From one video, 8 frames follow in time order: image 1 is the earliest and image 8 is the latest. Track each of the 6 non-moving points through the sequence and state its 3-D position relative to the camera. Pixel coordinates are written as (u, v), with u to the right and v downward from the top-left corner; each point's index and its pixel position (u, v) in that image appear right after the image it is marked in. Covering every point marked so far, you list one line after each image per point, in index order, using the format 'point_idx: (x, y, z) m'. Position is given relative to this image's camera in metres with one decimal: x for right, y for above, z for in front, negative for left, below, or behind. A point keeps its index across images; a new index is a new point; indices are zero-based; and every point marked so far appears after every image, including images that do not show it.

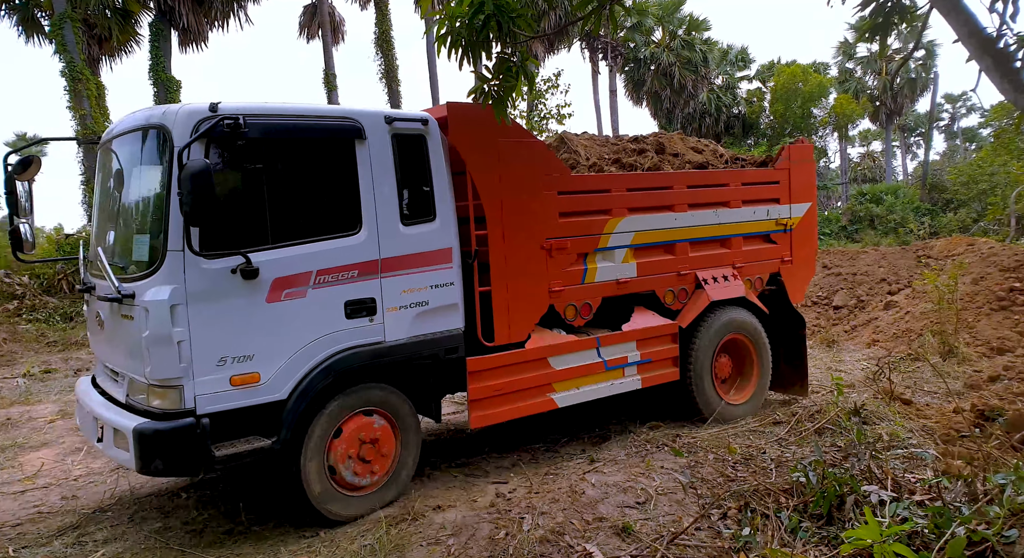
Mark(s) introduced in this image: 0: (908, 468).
0: (+2.5, -1.2, +4.8) m
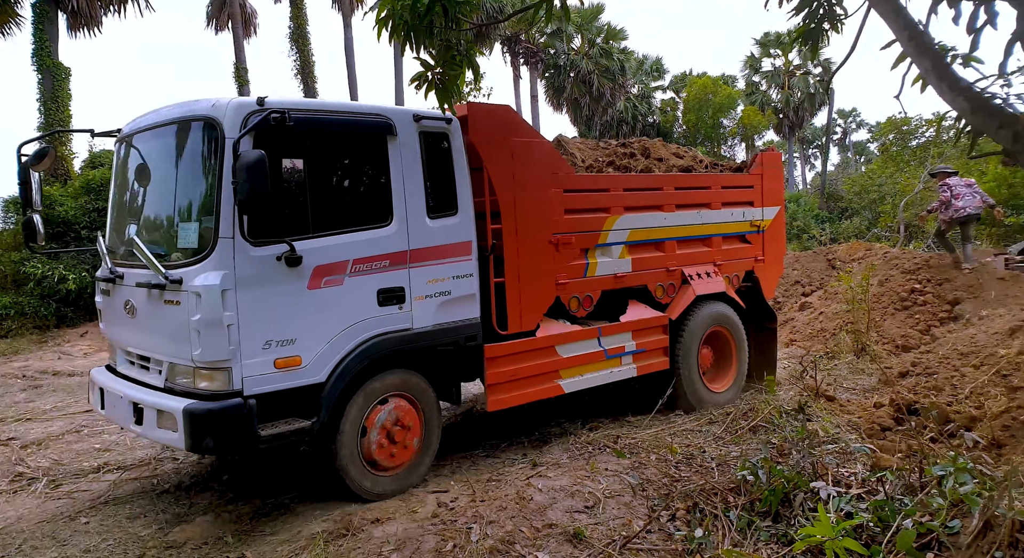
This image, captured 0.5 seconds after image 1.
0: (+2.1, -1.2, +4.9) m
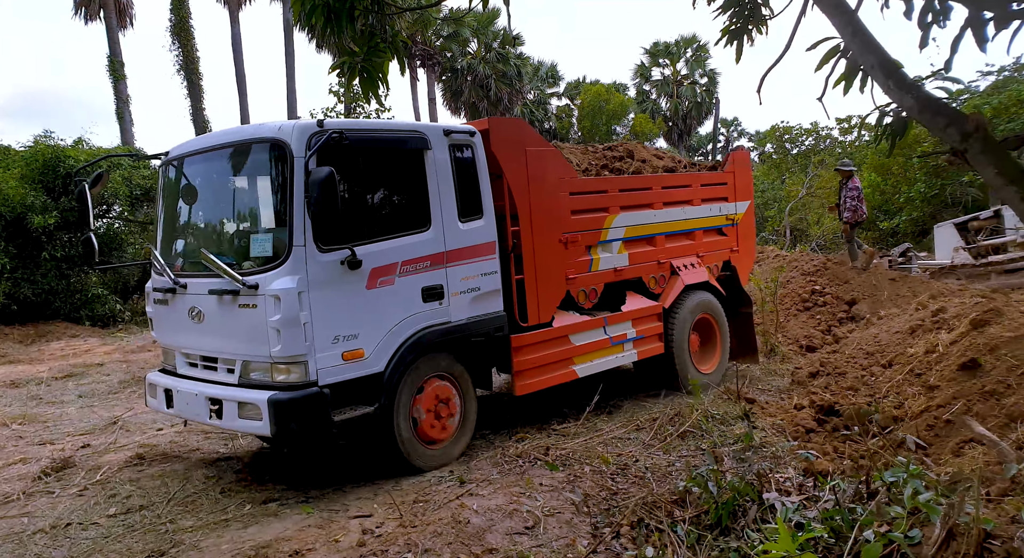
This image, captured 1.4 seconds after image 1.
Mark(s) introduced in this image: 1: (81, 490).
0: (+1.7, -1.2, +4.8) m
1: (-2.9, -1.4, +5.1) m
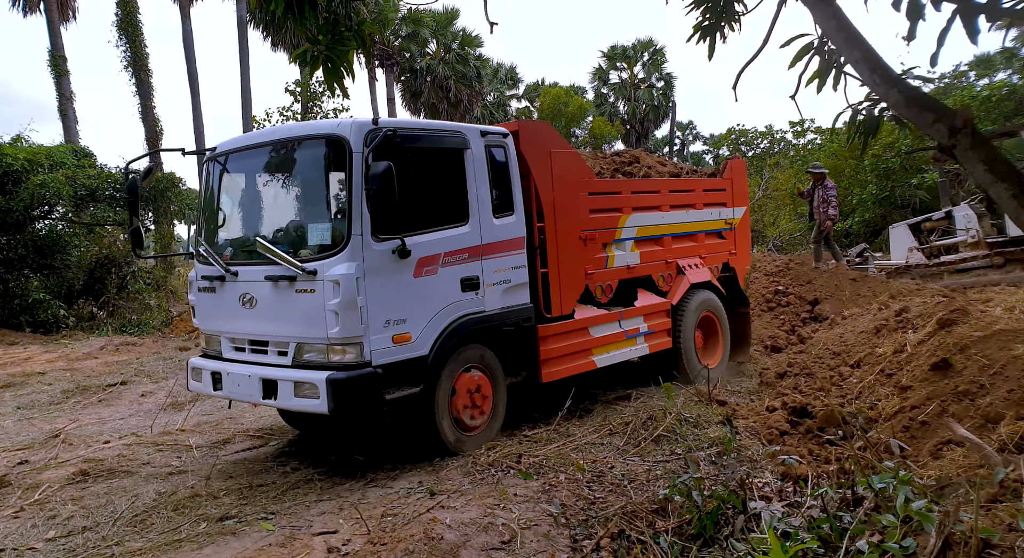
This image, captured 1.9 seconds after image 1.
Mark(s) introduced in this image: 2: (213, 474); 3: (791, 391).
0: (+1.5, -1.2, +4.7) m
1: (-3.1, -1.5, +4.8) m
2: (-2.3, -1.5, +5.7) m
3: (+2.5, -1.0, +6.7) m
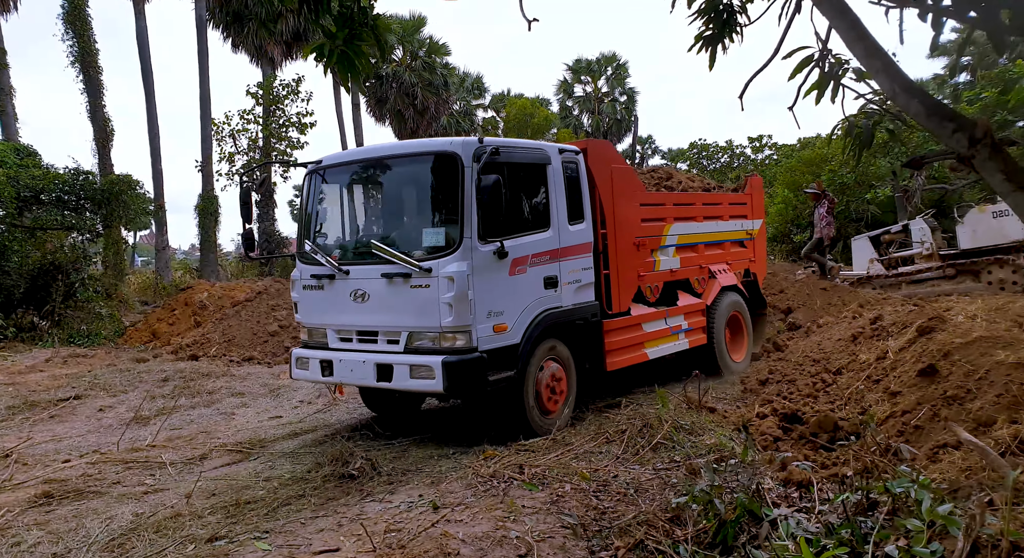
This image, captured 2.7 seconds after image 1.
0: (+1.5, -1.3, +4.8) m
1: (-3.1, -1.5, +4.5) m
2: (-2.3, -1.6, +5.5) m
3: (+2.4, -1.1, +6.8) m
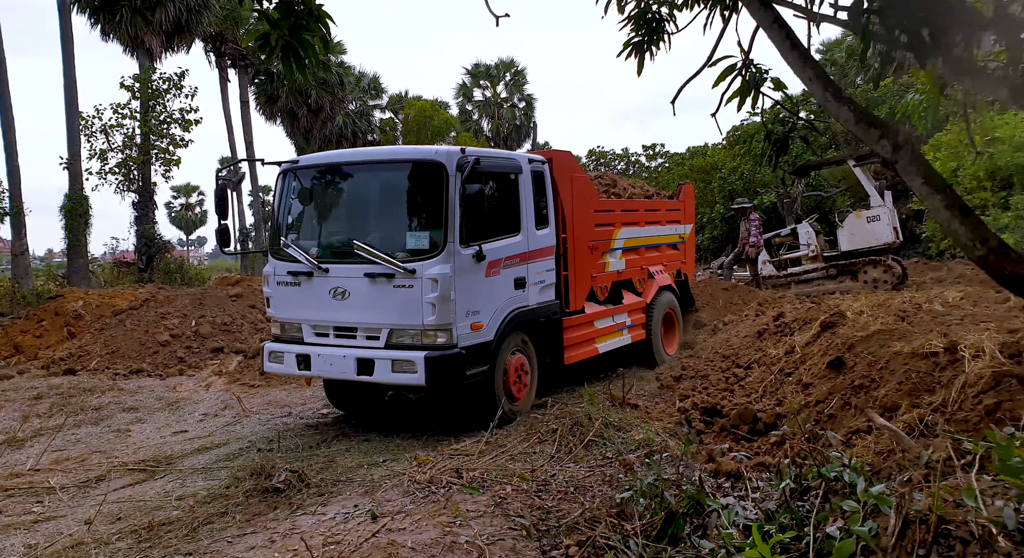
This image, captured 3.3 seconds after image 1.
0: (+1.1, -1.2, +4.9) m
1: (-3.4, -1.6, +4.0) m
2: (-2.8, -1.6, +5.1) m
3: (+1.7, -1.1, +7.0) m
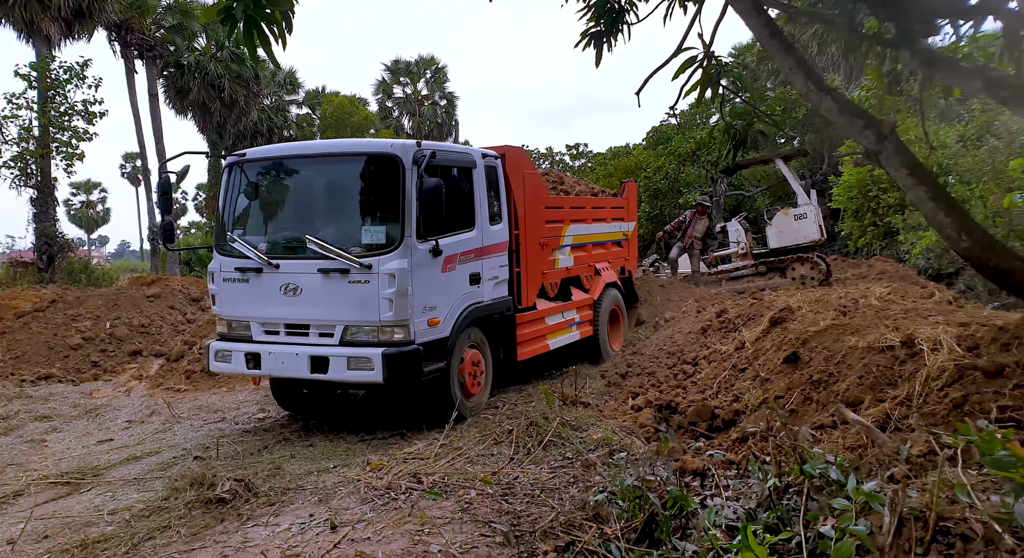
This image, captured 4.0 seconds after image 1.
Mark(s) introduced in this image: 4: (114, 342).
0: (+0.9, -1.2, +4.8) m
1: (-3.5, -1.6, +3.5) m
2: (-3.0, -1.6, +4.6) m
3: (+1.2, -1.0, +7.0) m
4: (-7.0, -1.1, +13.3) m
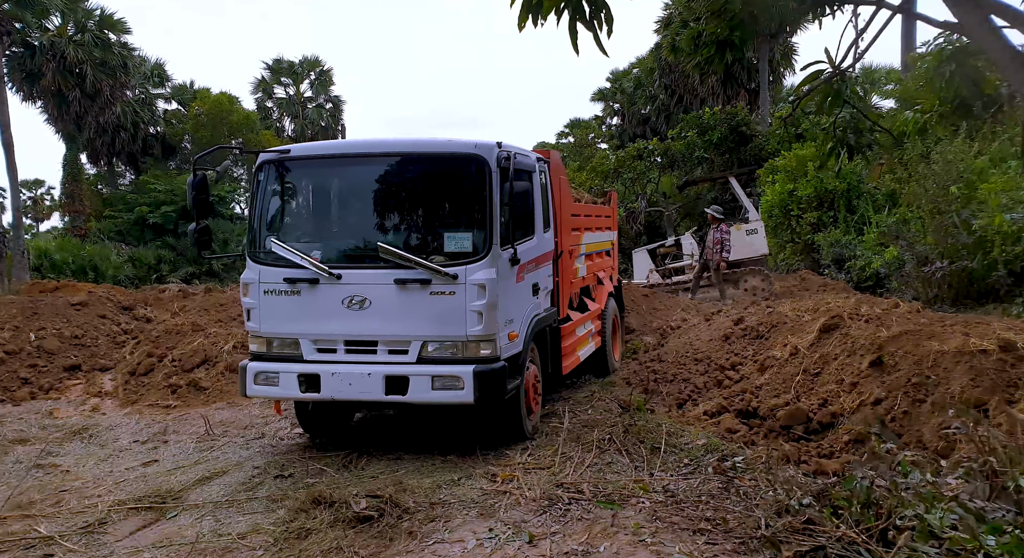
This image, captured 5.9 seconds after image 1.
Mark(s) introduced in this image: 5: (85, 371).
0: (+1.8, -1.3, +5.0) m
1: (-2.3, -1.5, +2.9) m
2: (-2.0, -1.6, +4.1) m
3: (+1.8, -1.1, +7.2) m
4: (-7.4, -1.2, +12.0) m
5: (-6.6, -1.5, +11.9) m
